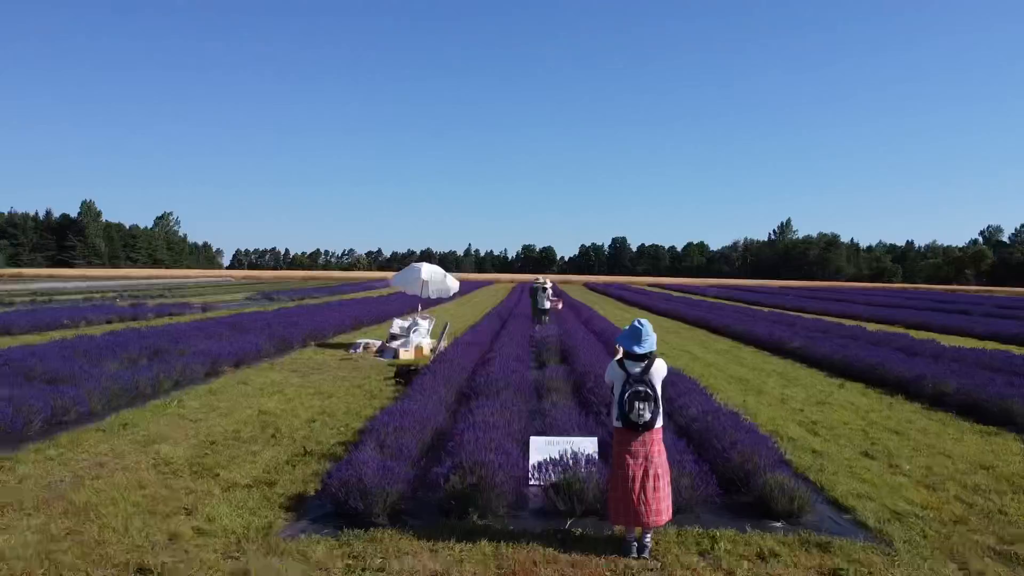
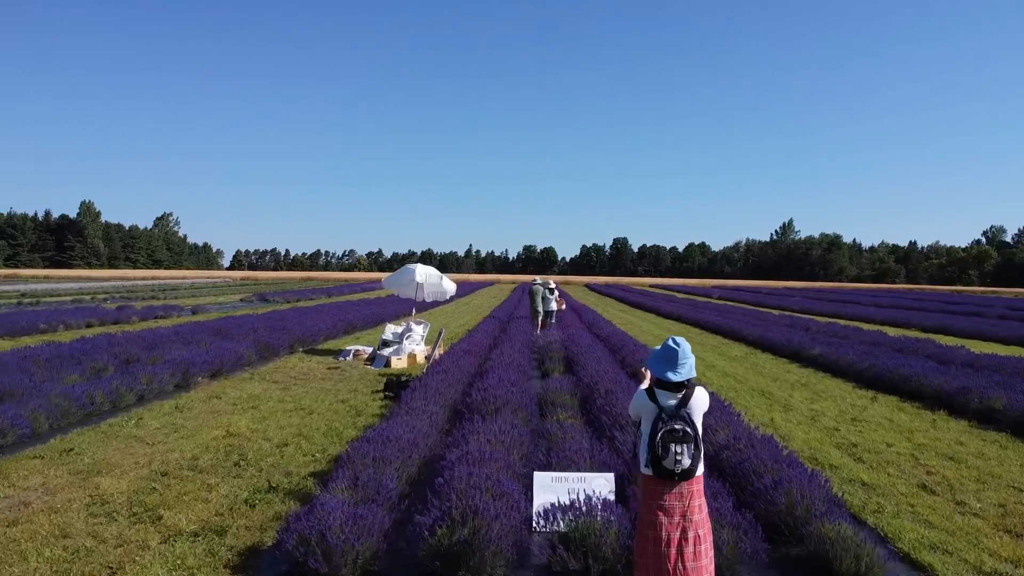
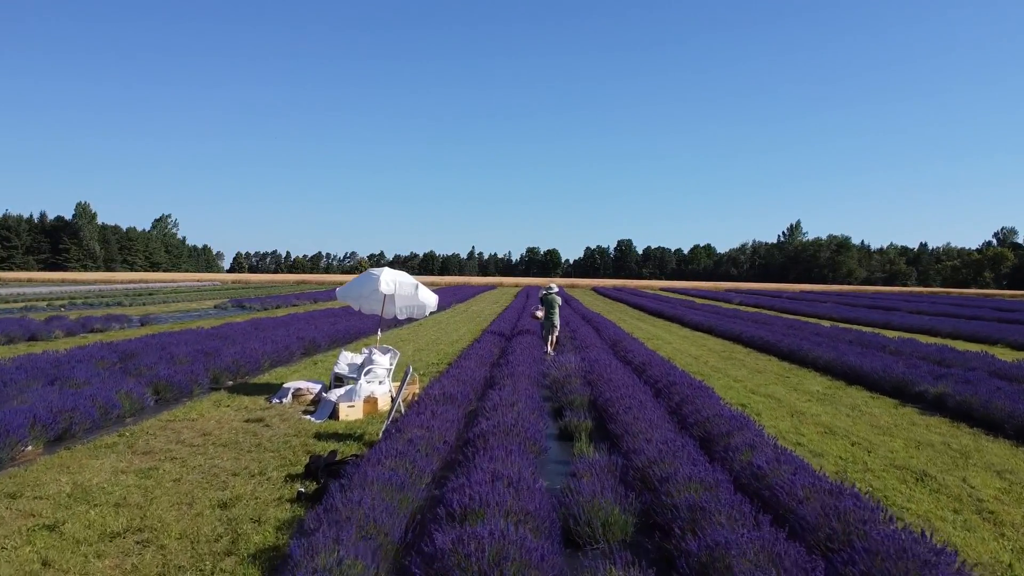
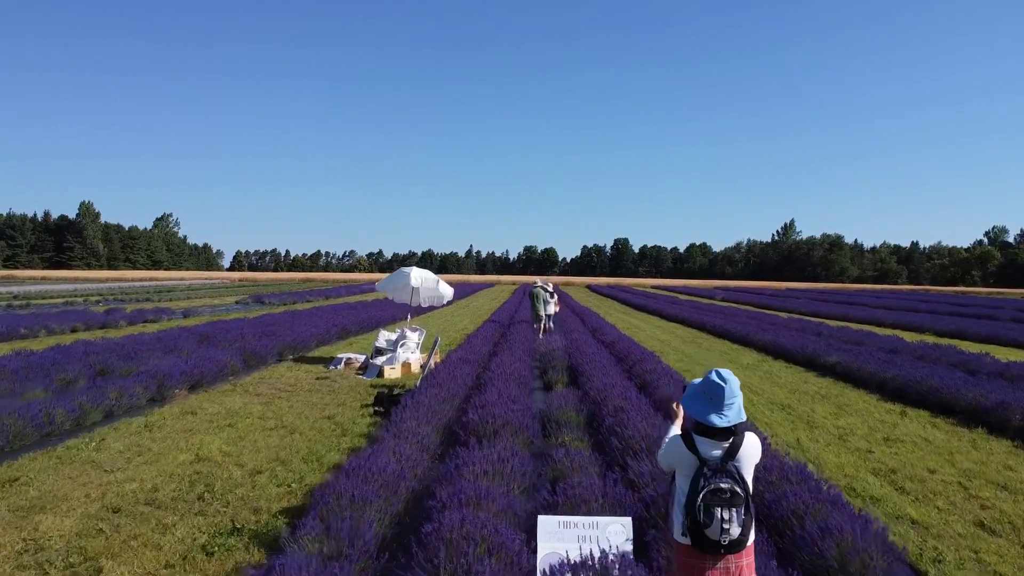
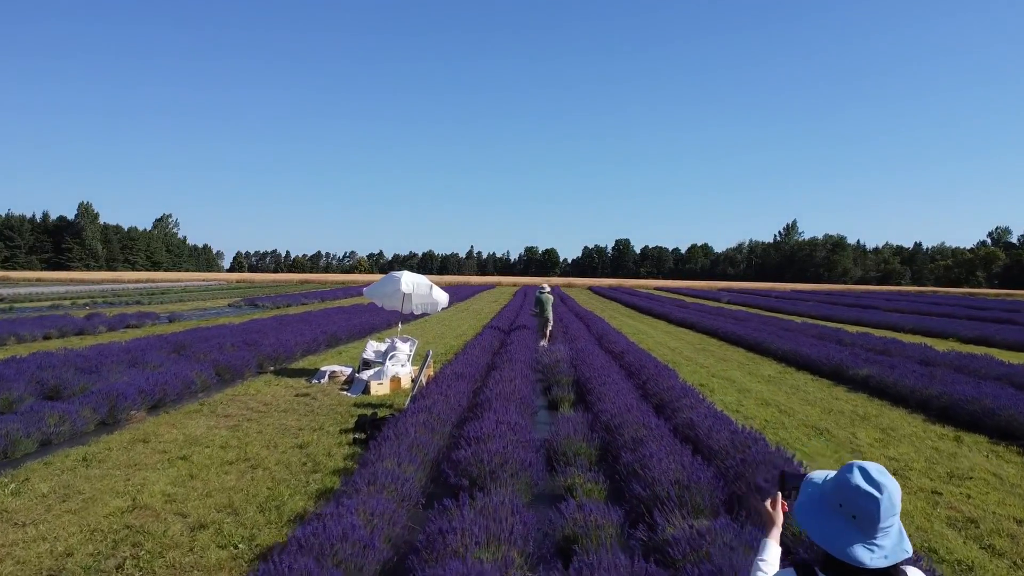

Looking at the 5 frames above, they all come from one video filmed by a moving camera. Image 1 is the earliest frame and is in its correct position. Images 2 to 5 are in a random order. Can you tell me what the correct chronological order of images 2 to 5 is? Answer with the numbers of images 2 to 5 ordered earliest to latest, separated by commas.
2, 4, 5, 3
